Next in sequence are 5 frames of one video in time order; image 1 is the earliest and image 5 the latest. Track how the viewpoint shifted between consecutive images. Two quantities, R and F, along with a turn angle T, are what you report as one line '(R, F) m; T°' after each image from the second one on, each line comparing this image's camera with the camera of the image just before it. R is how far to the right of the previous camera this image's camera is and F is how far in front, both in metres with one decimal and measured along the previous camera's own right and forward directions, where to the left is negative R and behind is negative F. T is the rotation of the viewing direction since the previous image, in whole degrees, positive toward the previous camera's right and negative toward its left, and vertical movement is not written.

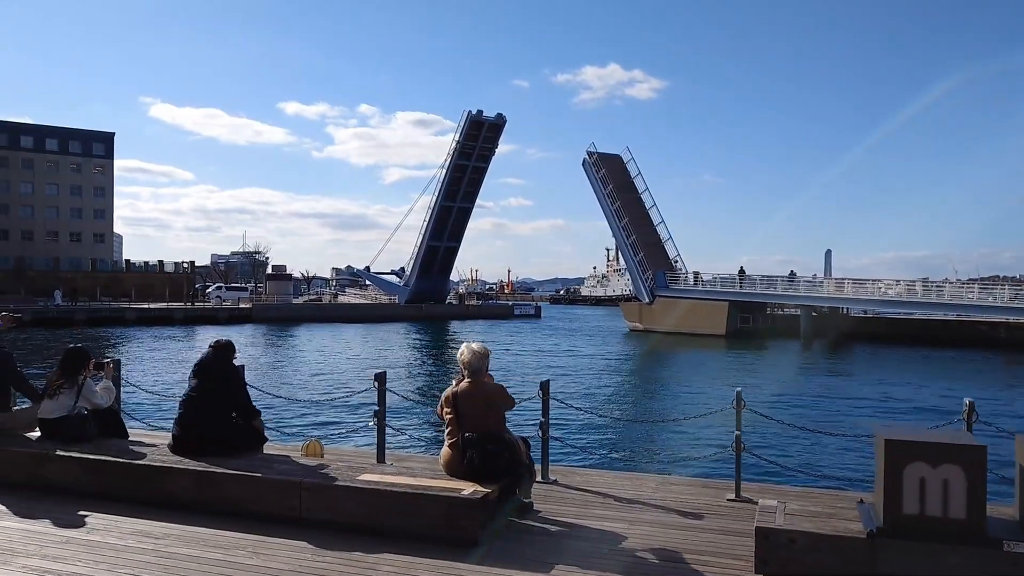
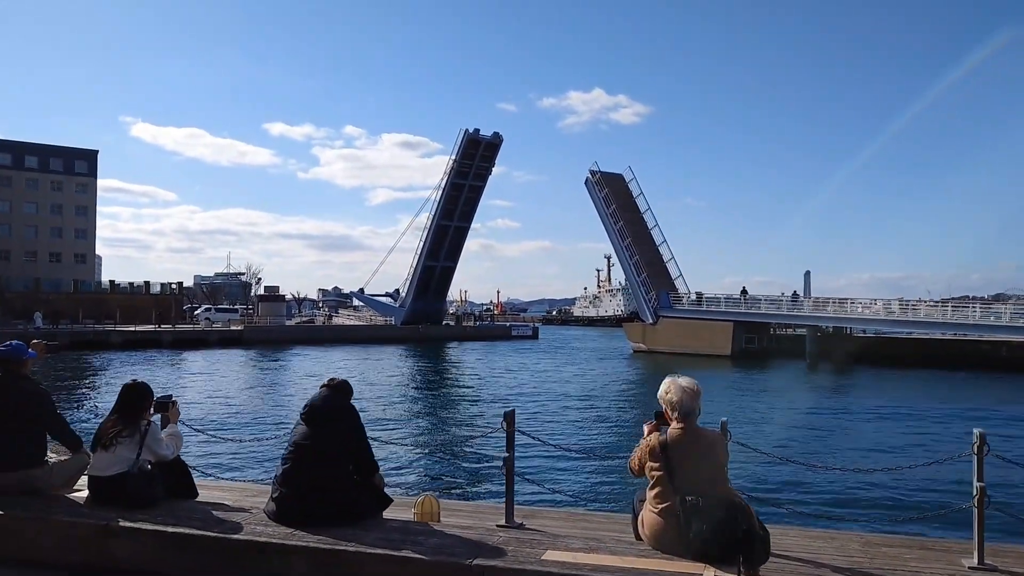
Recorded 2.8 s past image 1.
(-0.7, +0.7) m; +1°
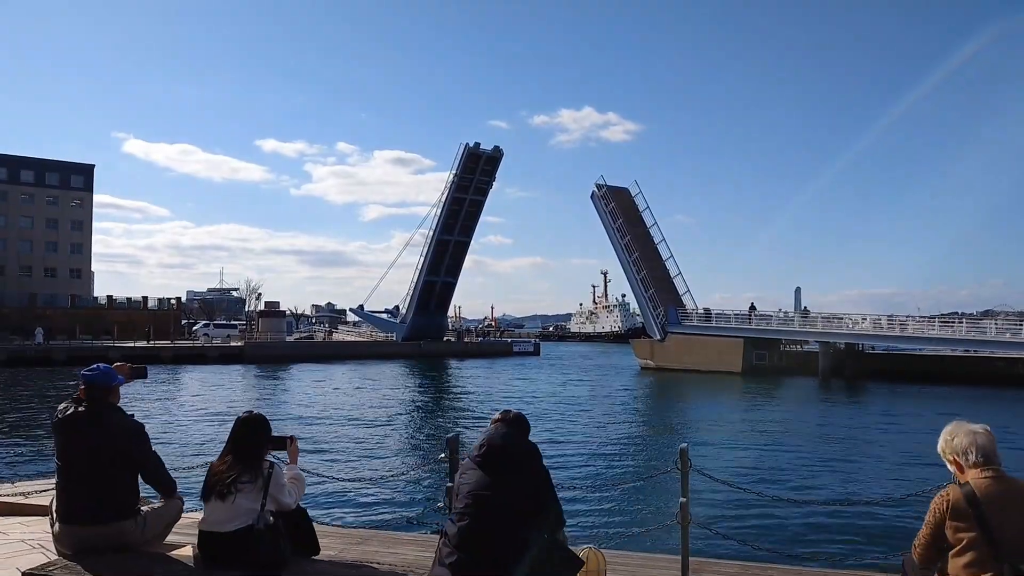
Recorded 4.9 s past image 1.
(-0.6, +0.5) m; +1°
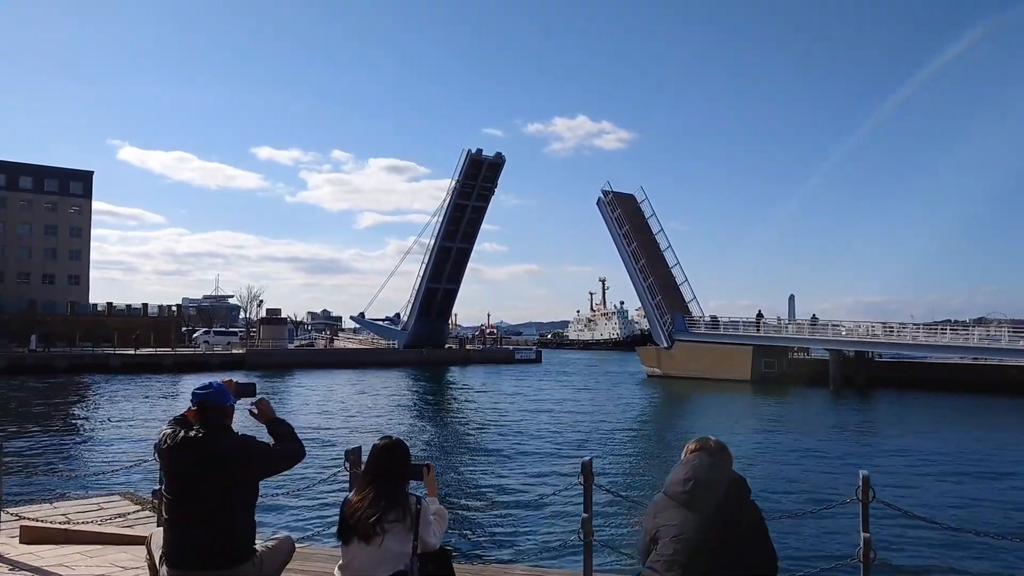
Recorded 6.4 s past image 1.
(-0.4, +0.3) m; 0°
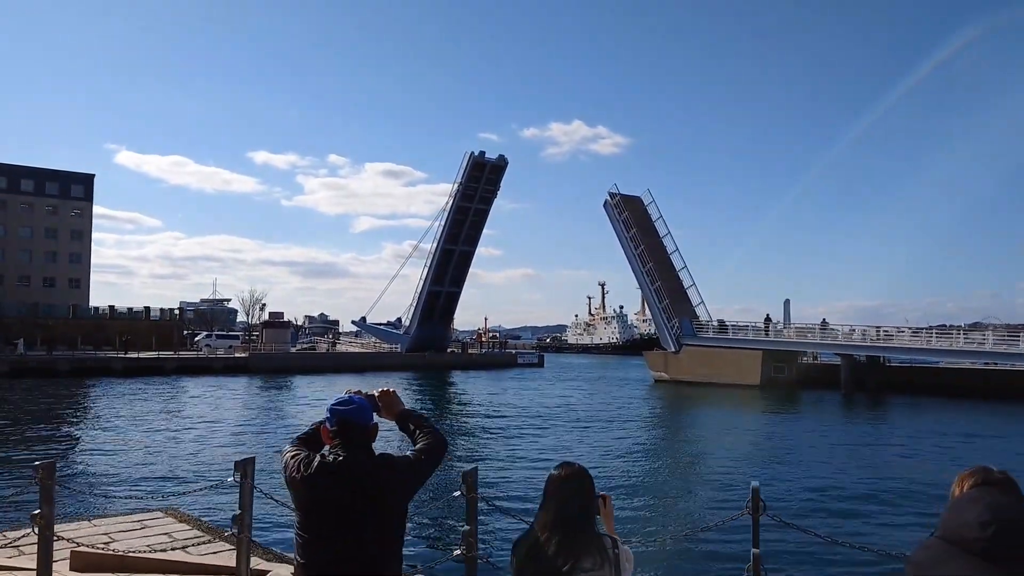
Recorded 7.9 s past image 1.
(-0.4, +0.3) m; 0°
